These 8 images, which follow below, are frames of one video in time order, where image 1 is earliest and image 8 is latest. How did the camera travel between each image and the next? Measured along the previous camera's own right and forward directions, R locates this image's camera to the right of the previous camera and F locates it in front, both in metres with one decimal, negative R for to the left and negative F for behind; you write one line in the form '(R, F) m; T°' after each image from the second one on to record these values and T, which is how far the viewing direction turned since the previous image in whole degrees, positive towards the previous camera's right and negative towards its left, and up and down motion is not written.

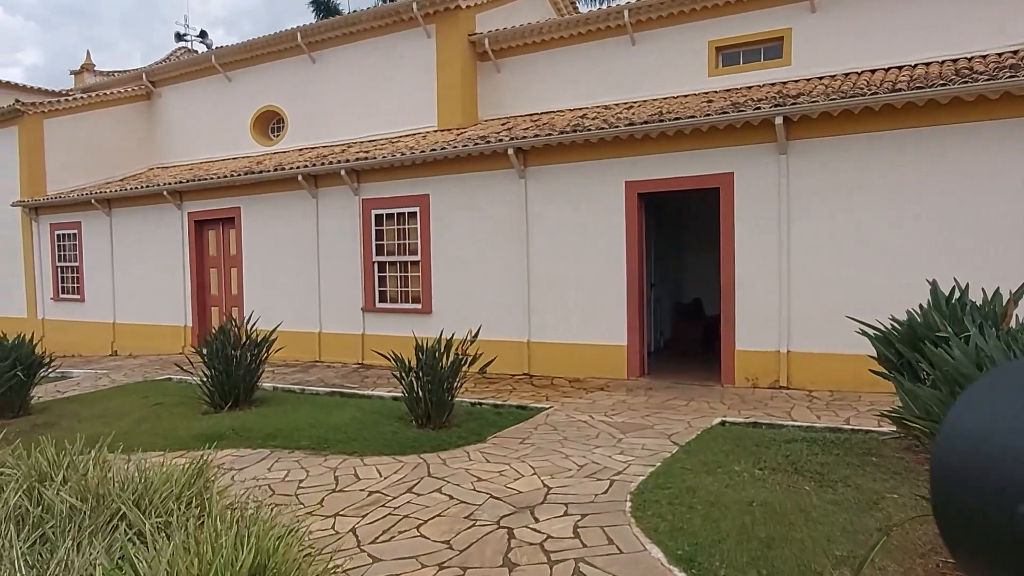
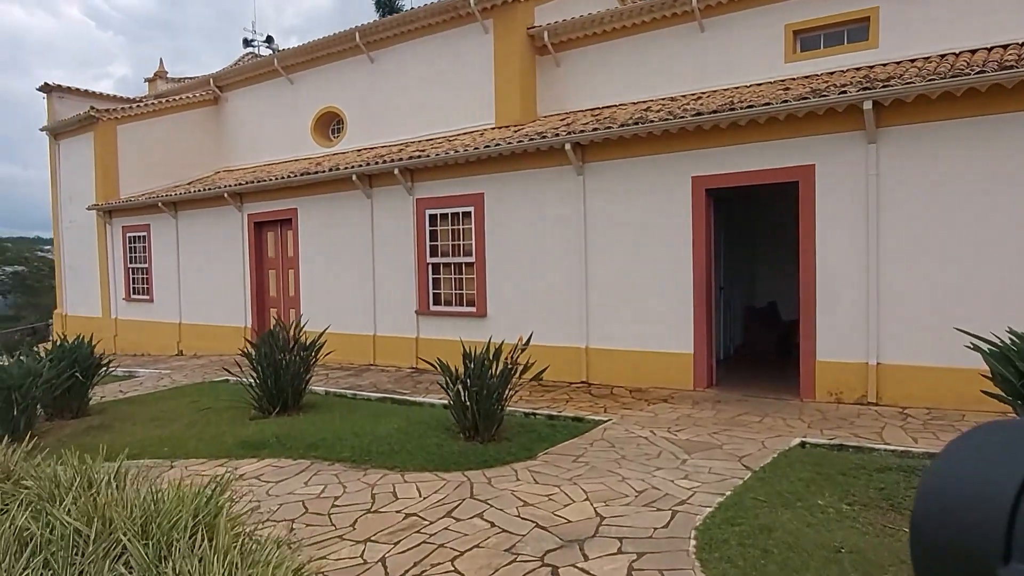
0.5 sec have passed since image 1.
(+0.1, +0.5) m; -5°
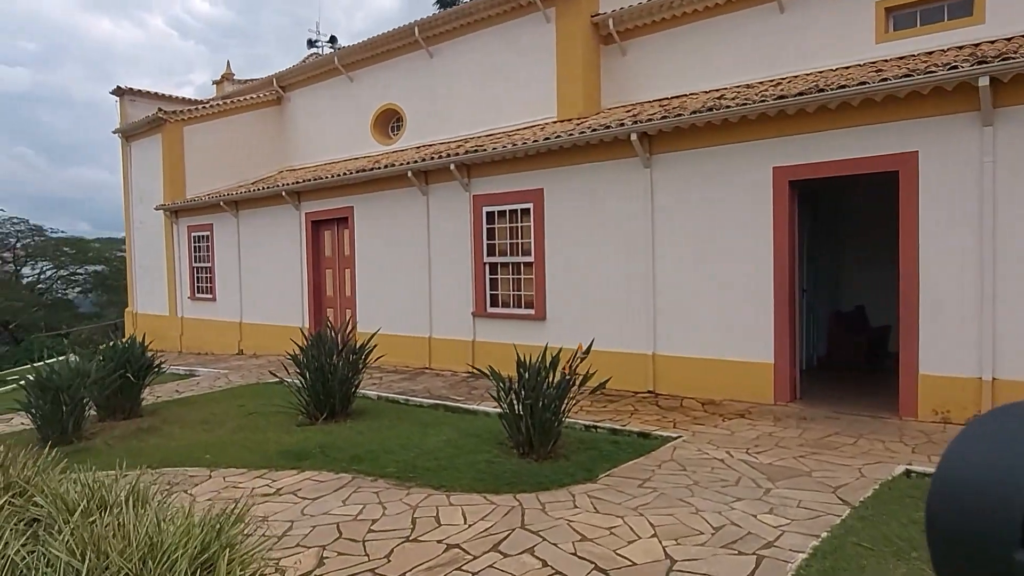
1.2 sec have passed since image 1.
(0.0, +0.6) m; -5°
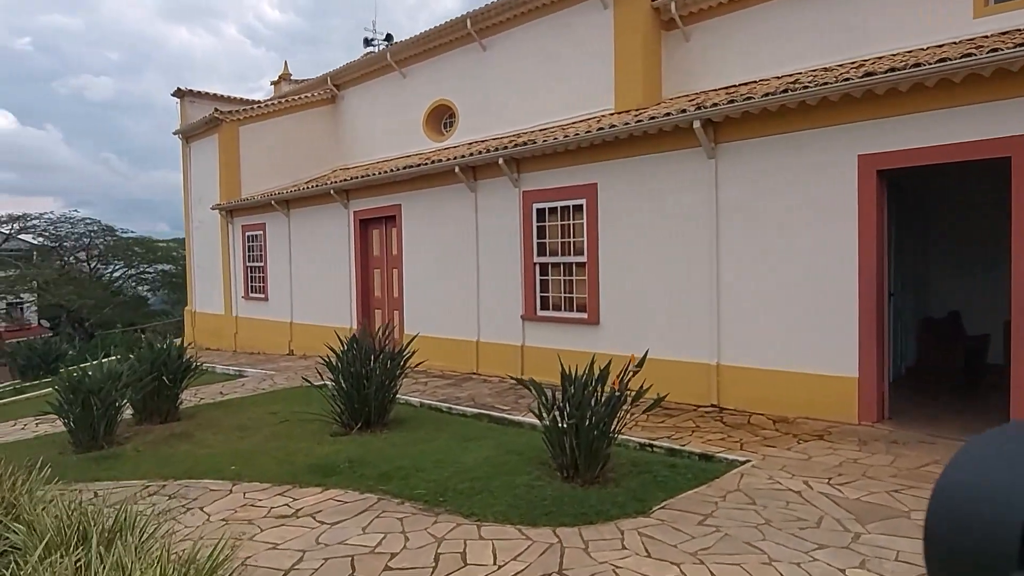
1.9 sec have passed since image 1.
(+0.1, +0.6) m; -5°
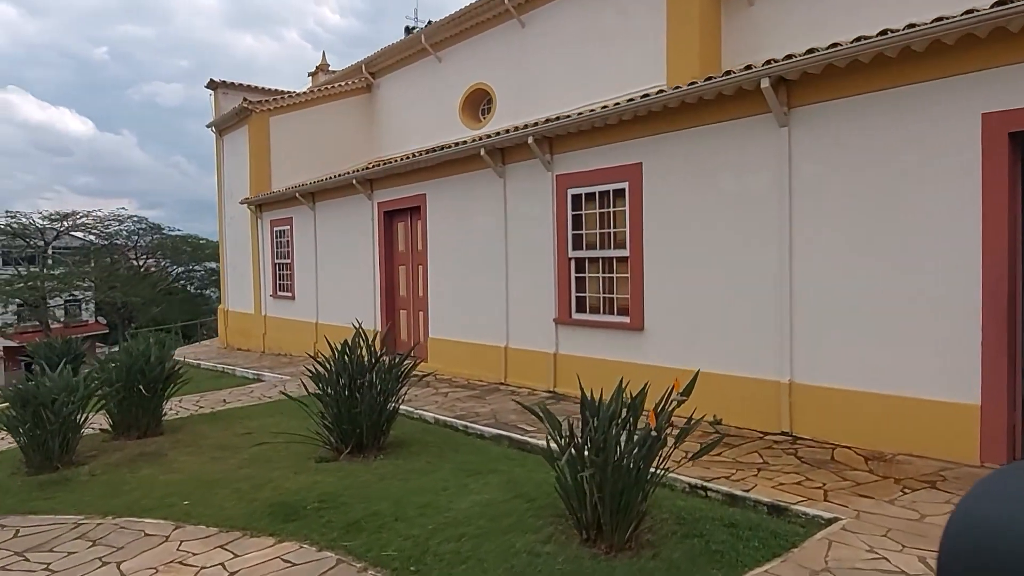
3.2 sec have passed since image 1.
(+0.3, +1.2) m; -5°
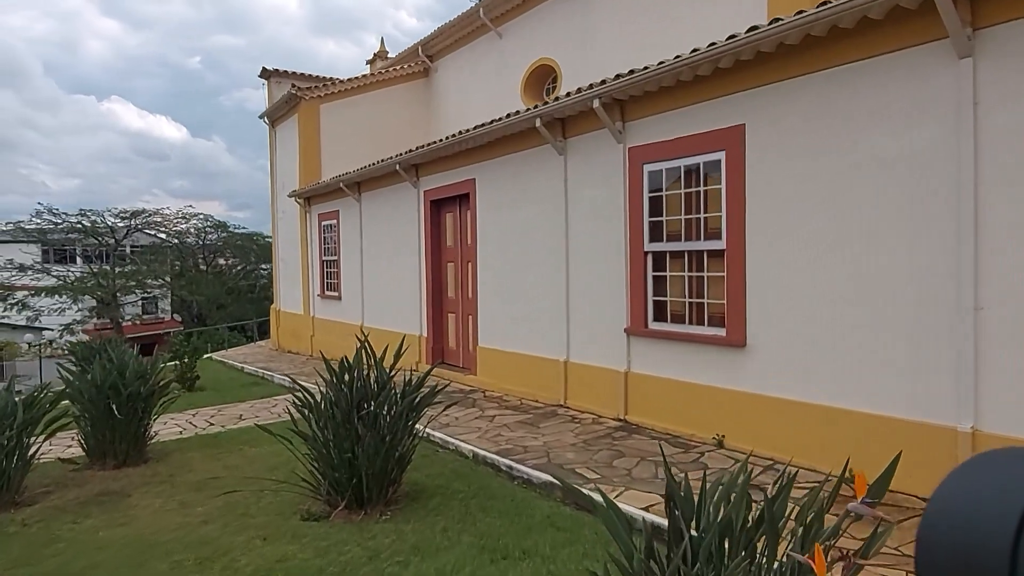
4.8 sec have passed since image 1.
(+0.1, +1.6) m; -6°
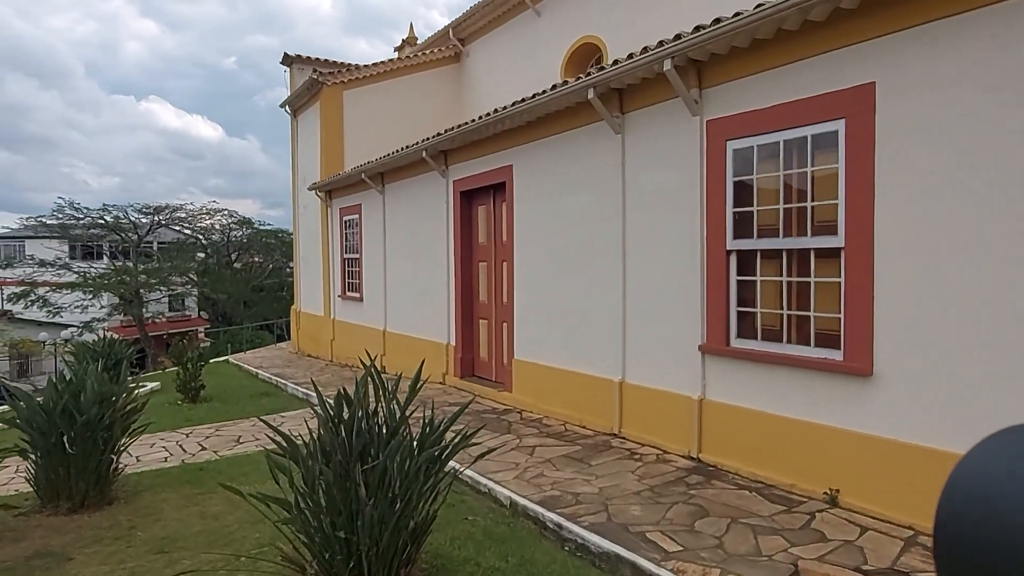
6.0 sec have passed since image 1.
(-0.1, +1.2) m; -2°
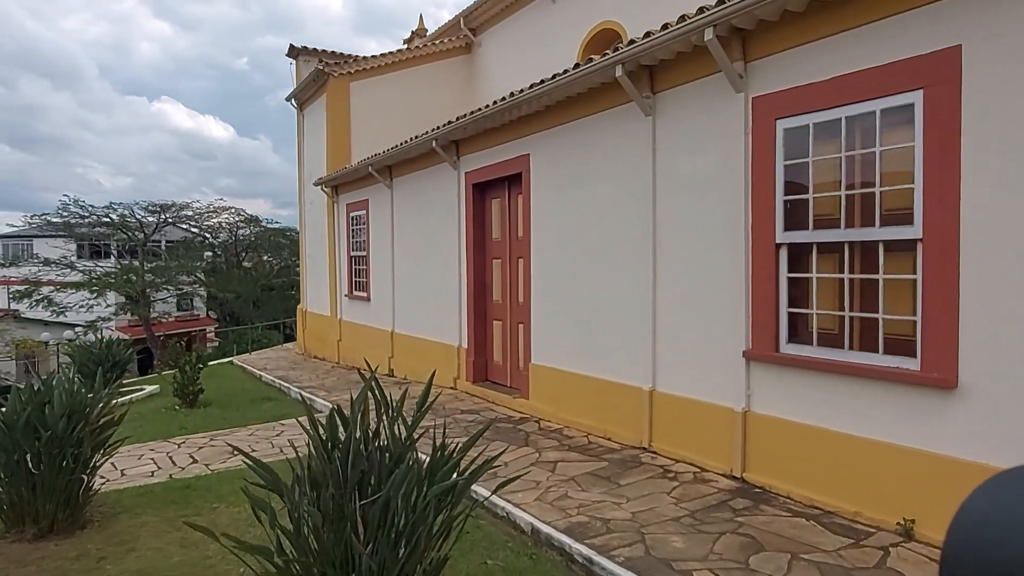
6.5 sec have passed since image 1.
(-0.1, +0.6) m; -1°
